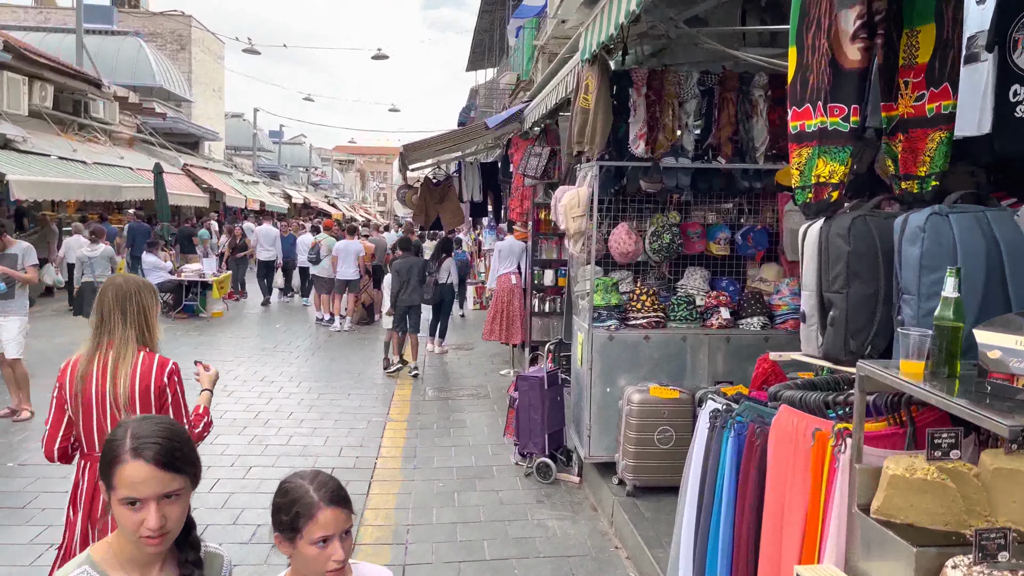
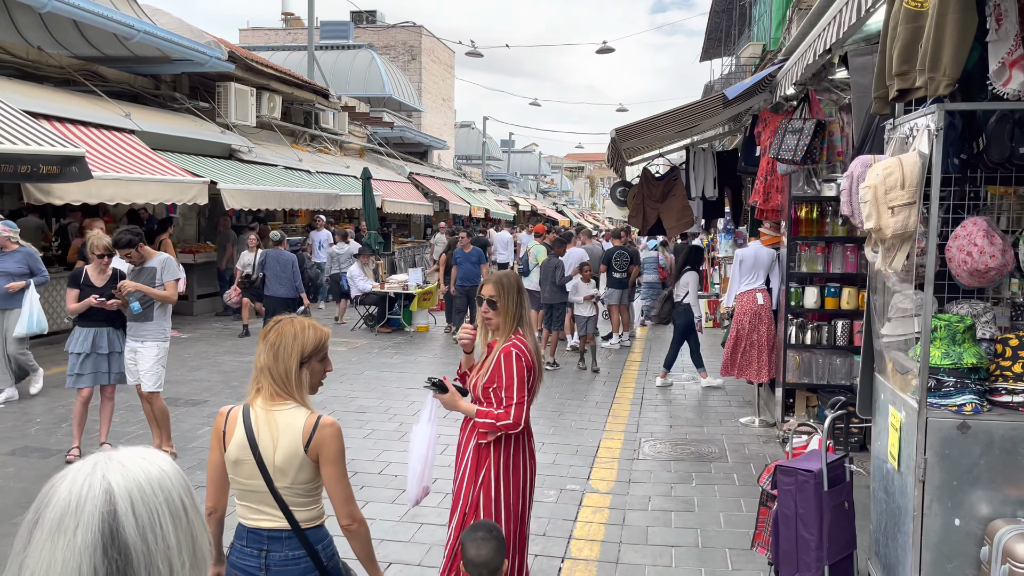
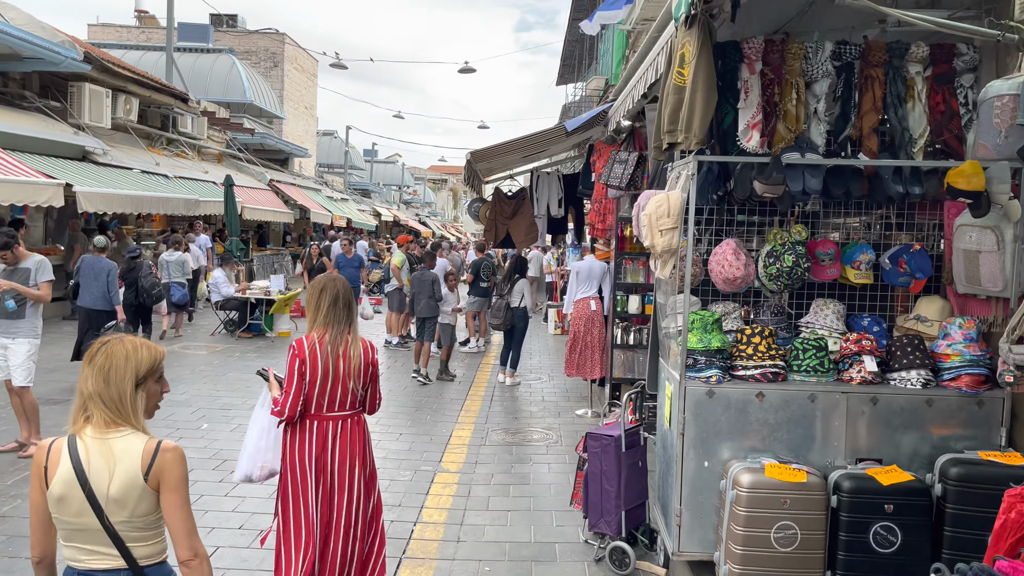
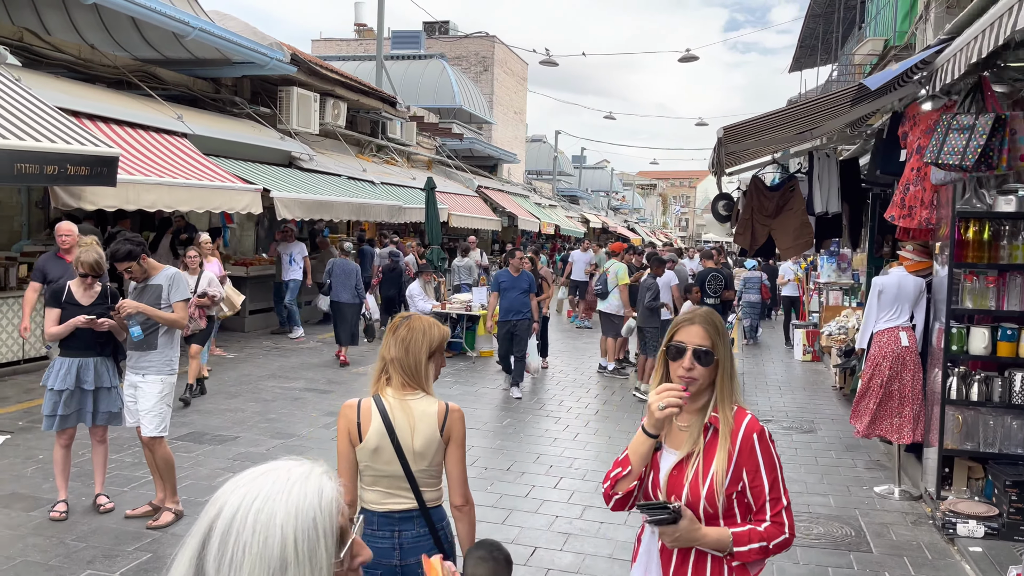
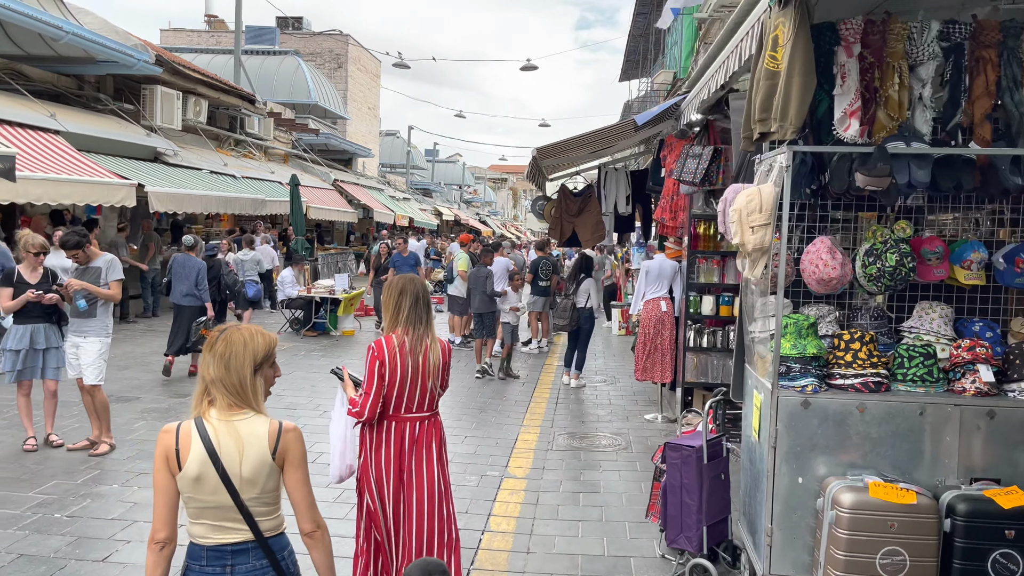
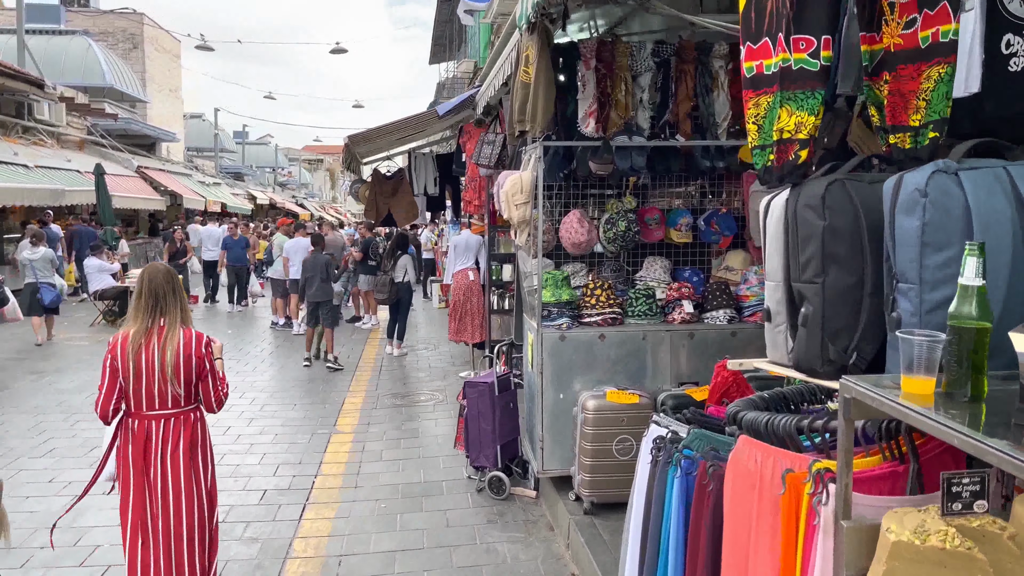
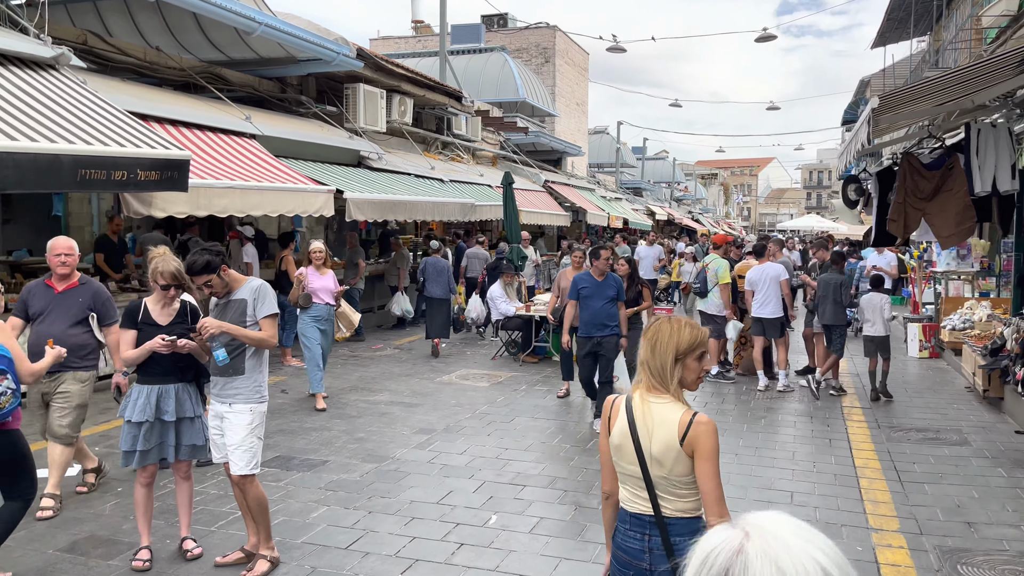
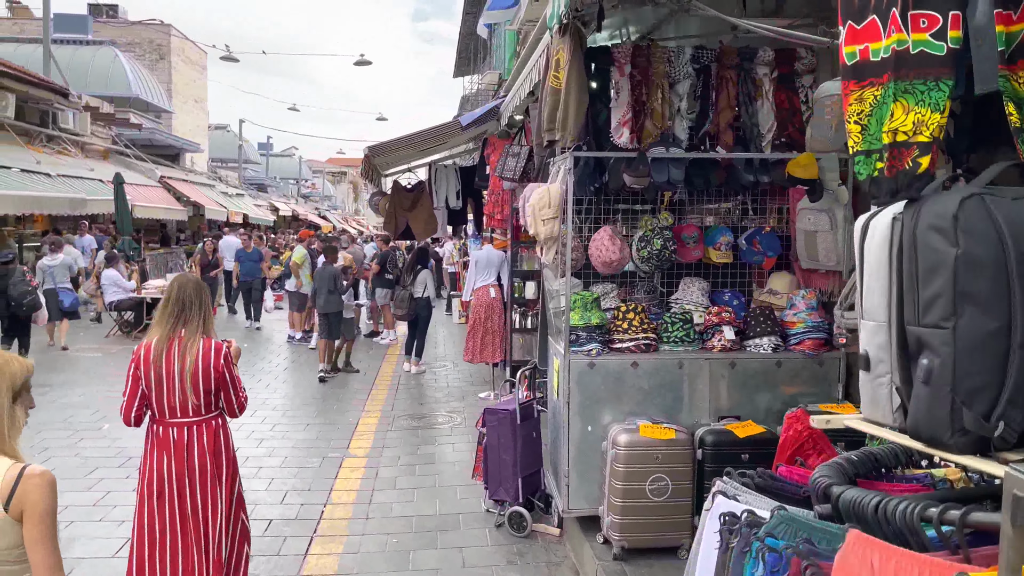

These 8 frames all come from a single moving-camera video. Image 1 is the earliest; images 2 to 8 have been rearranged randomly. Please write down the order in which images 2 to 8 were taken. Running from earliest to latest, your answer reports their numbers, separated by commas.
6, 8, 3, 5, 2, 4, 7
